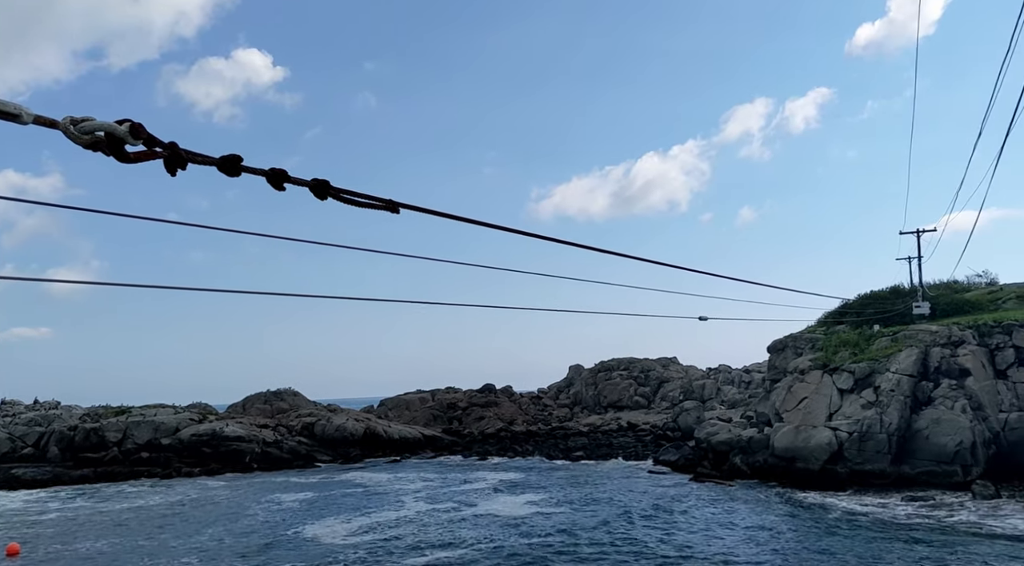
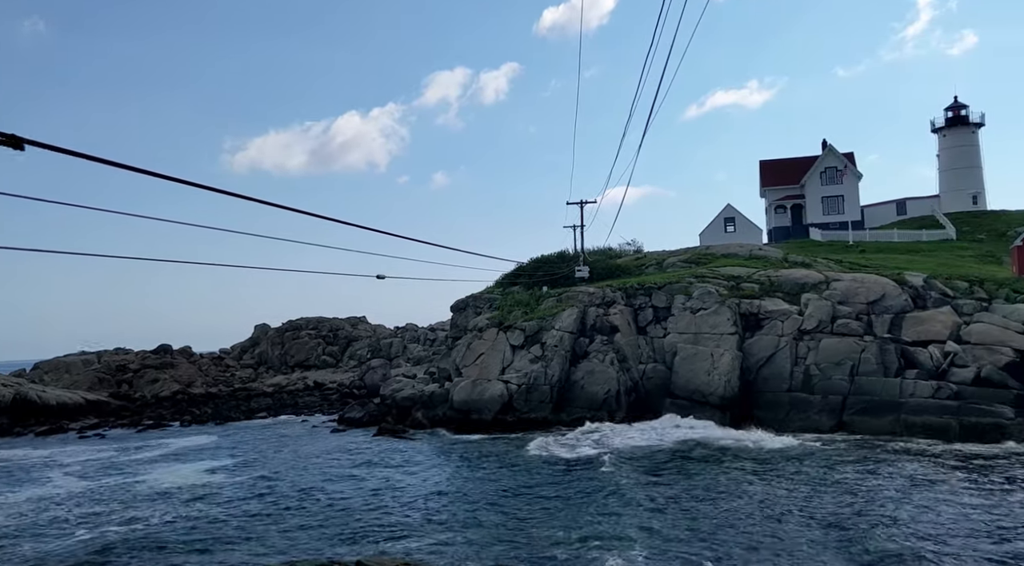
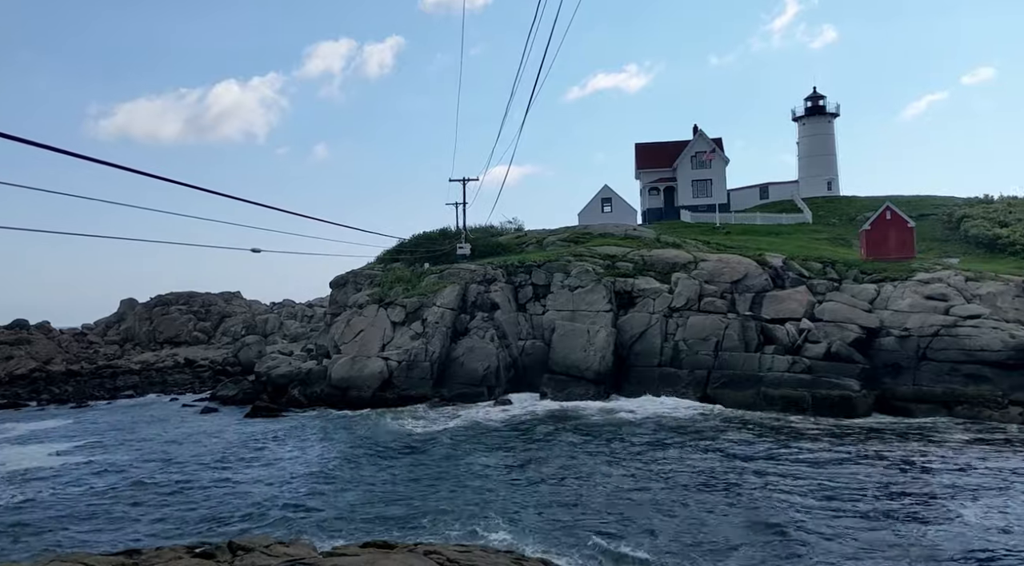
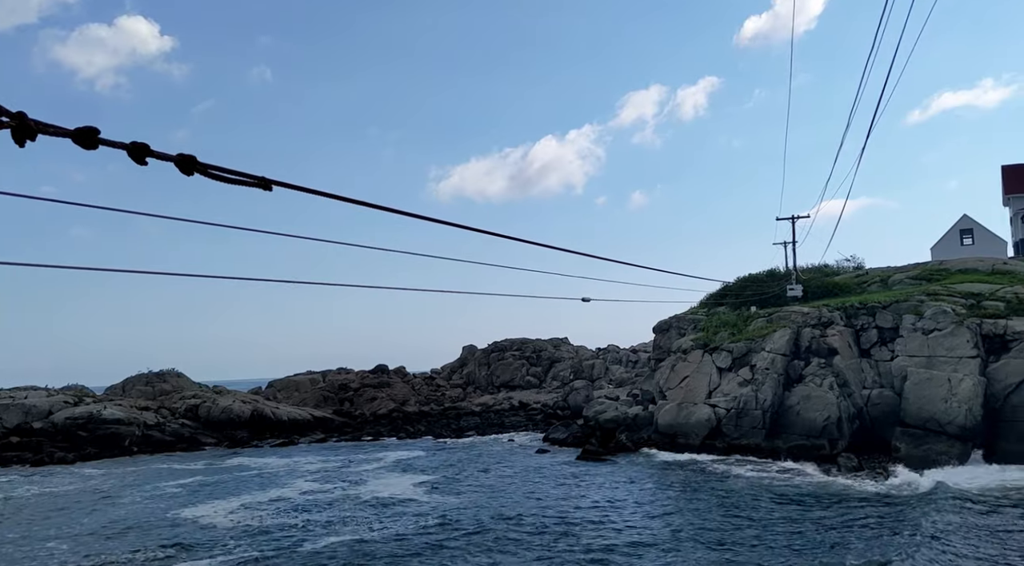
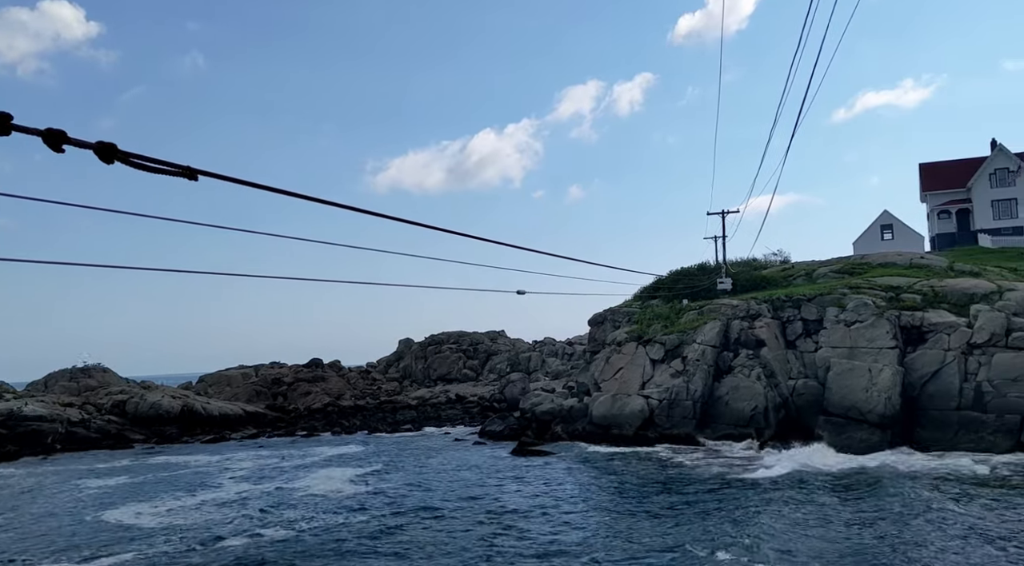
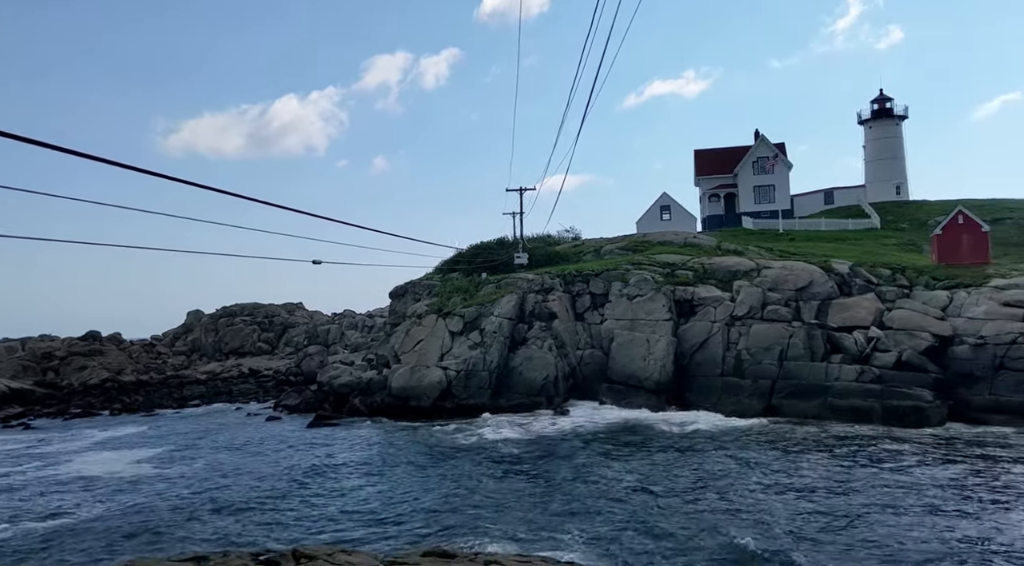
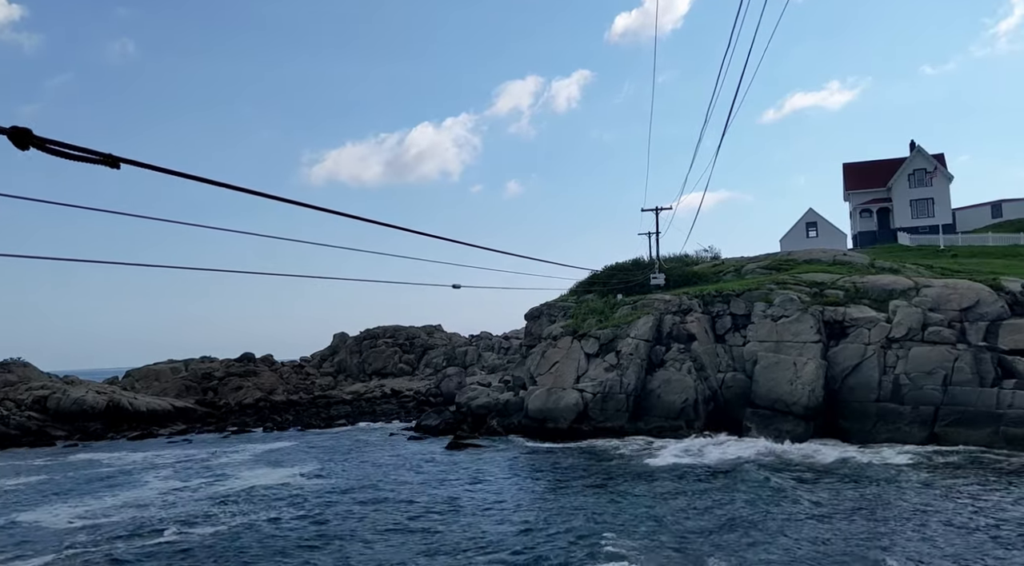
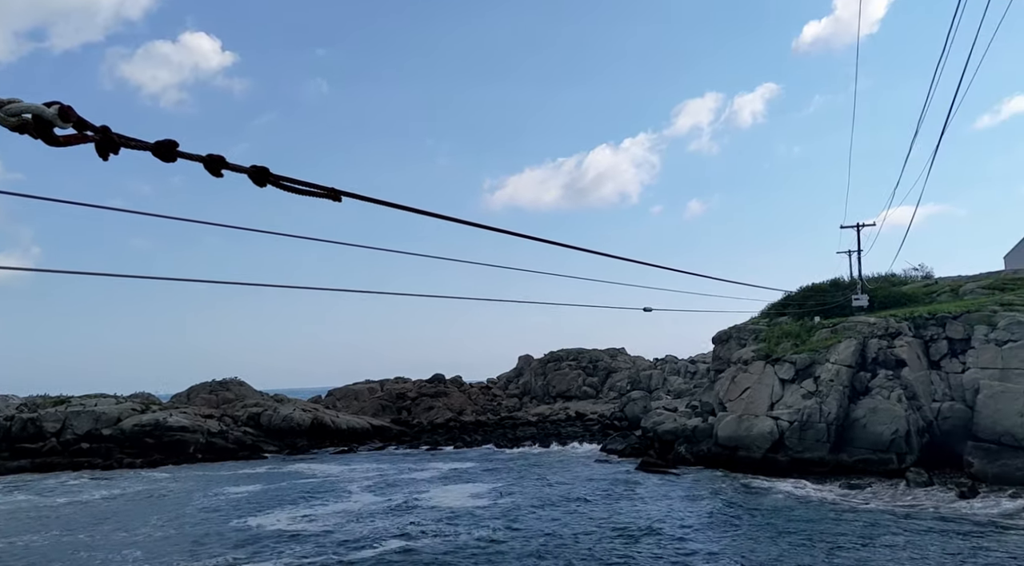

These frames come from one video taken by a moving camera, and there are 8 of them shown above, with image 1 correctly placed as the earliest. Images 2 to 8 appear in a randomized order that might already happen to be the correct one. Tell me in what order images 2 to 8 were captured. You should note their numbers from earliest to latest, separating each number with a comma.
8, 4, 5, 7, 2, 6, 3
